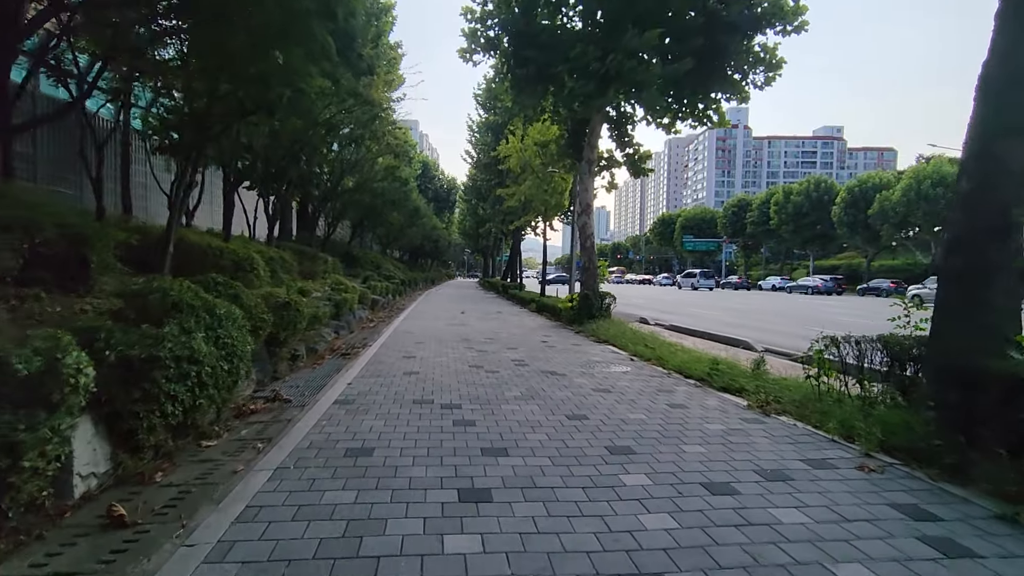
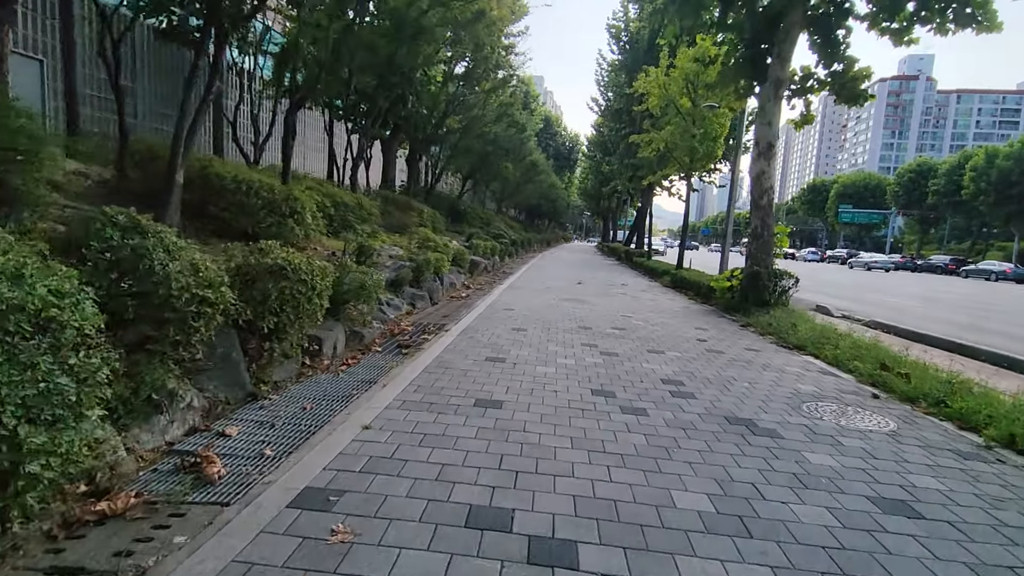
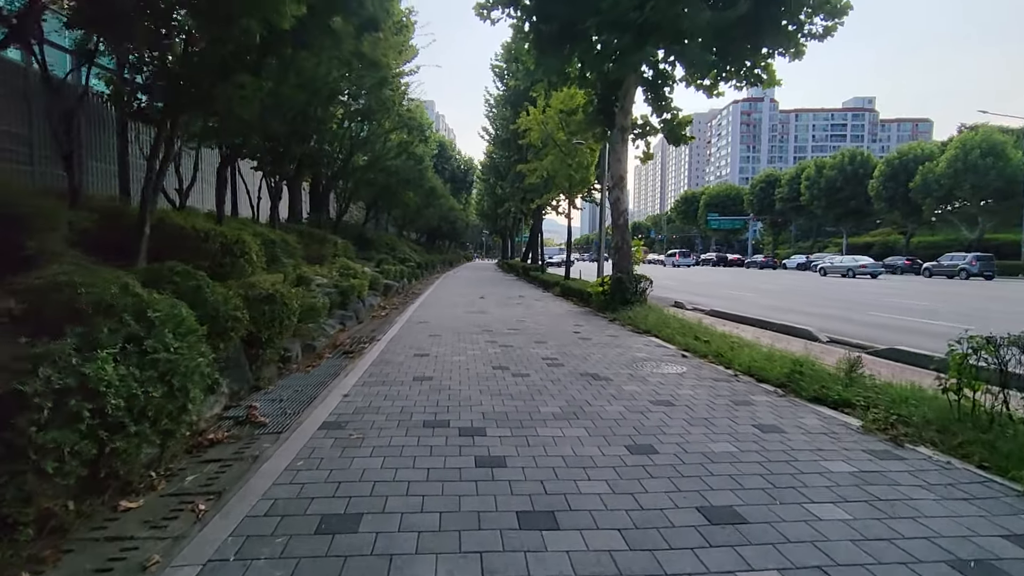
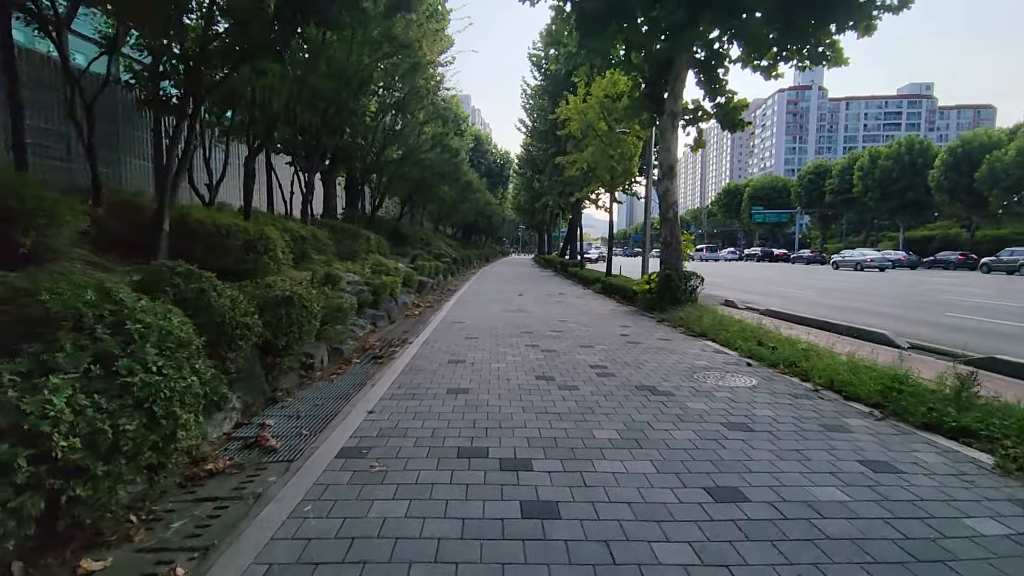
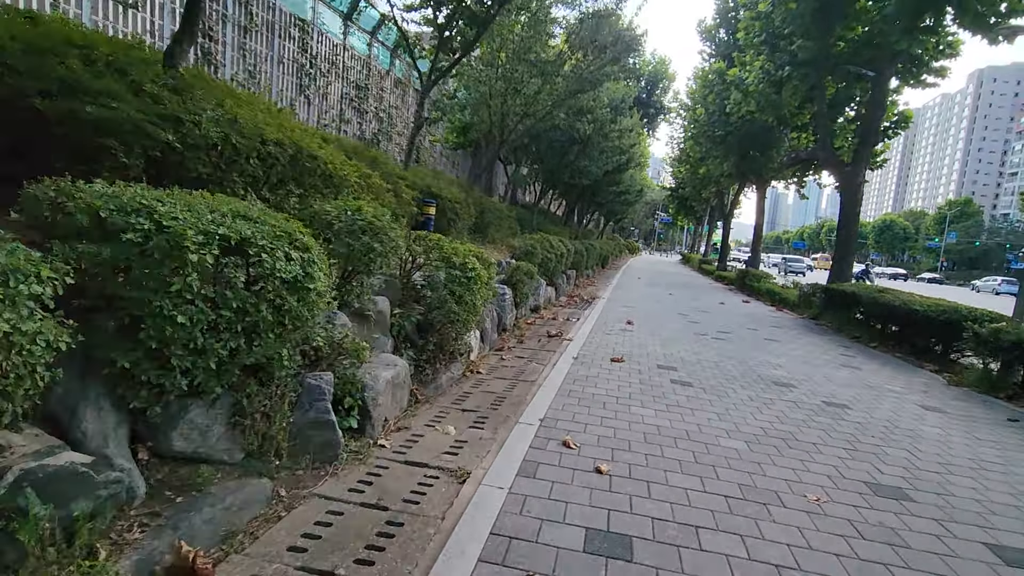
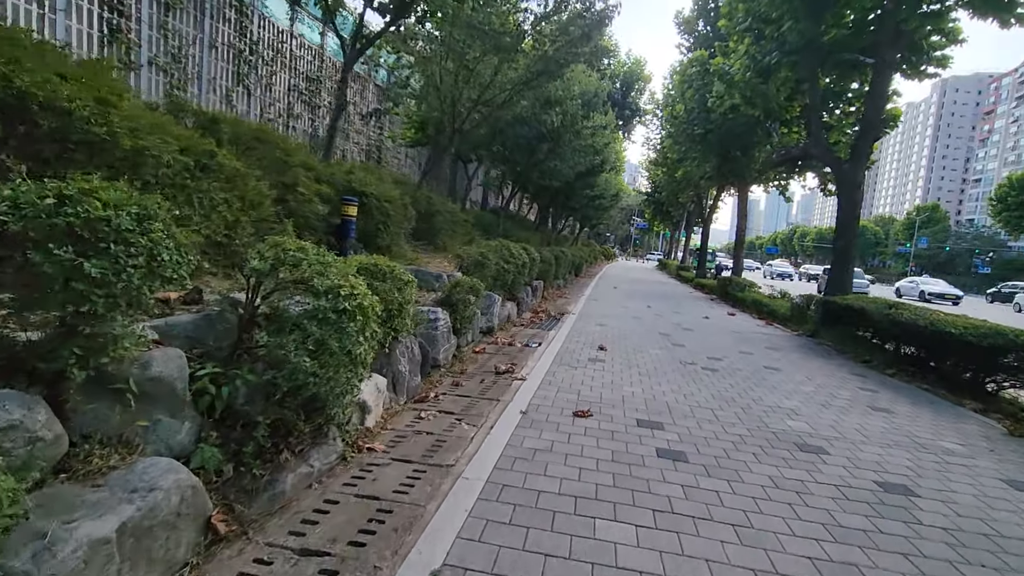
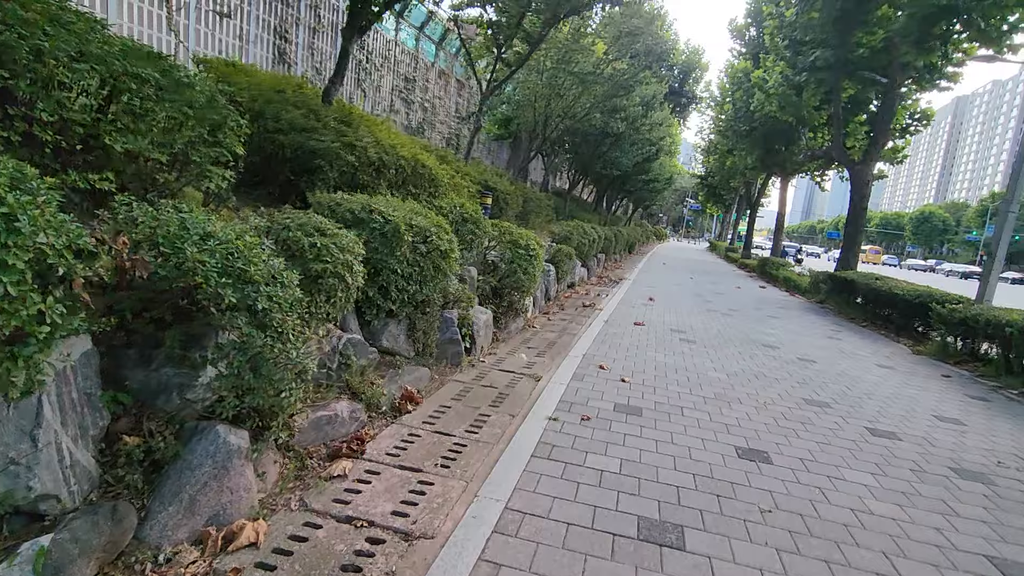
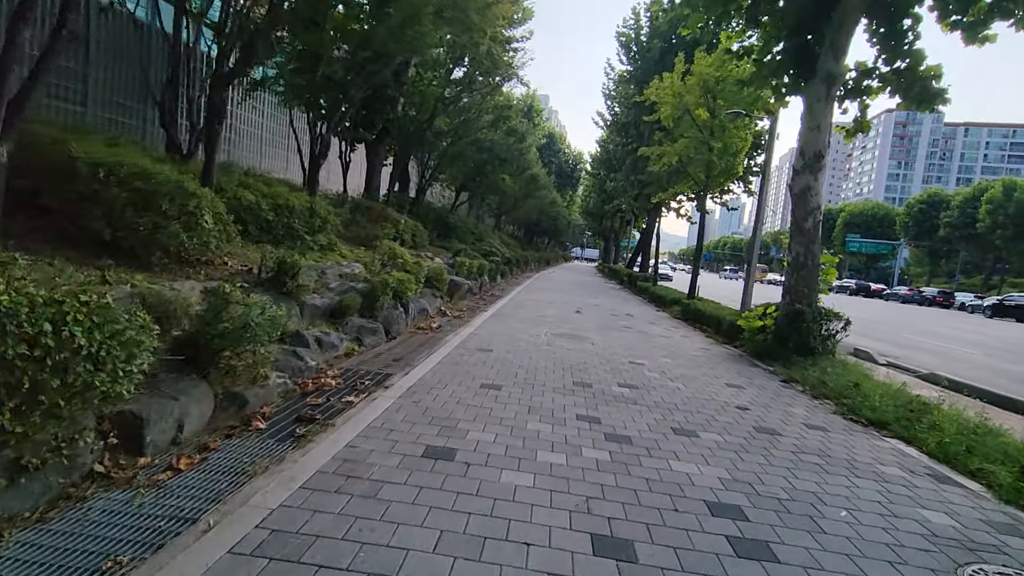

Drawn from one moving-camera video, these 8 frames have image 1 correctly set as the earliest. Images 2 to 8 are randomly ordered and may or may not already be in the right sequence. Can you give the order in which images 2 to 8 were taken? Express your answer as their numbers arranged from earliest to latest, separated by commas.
3, 4, 2, 8, 7, 5, 6
